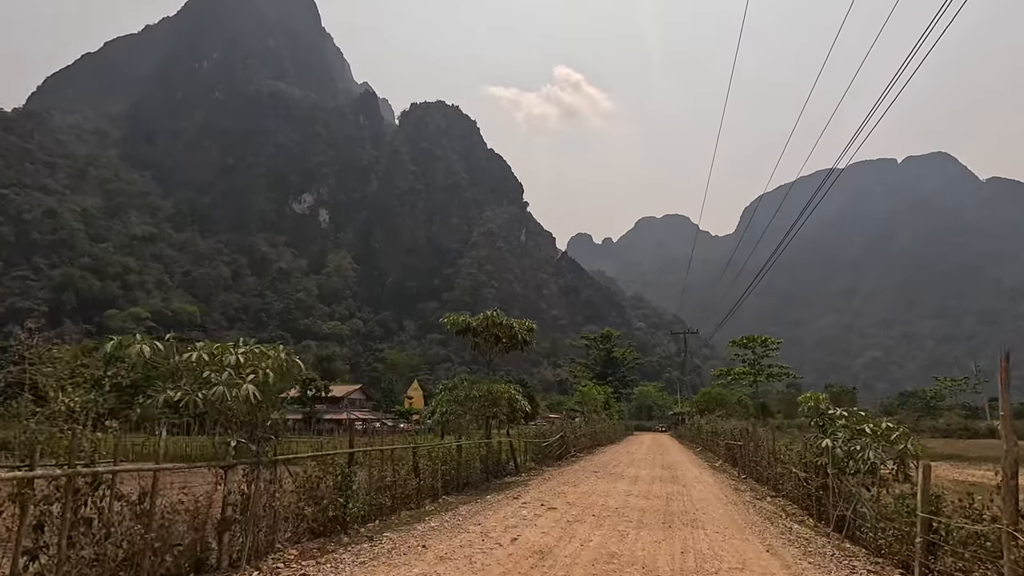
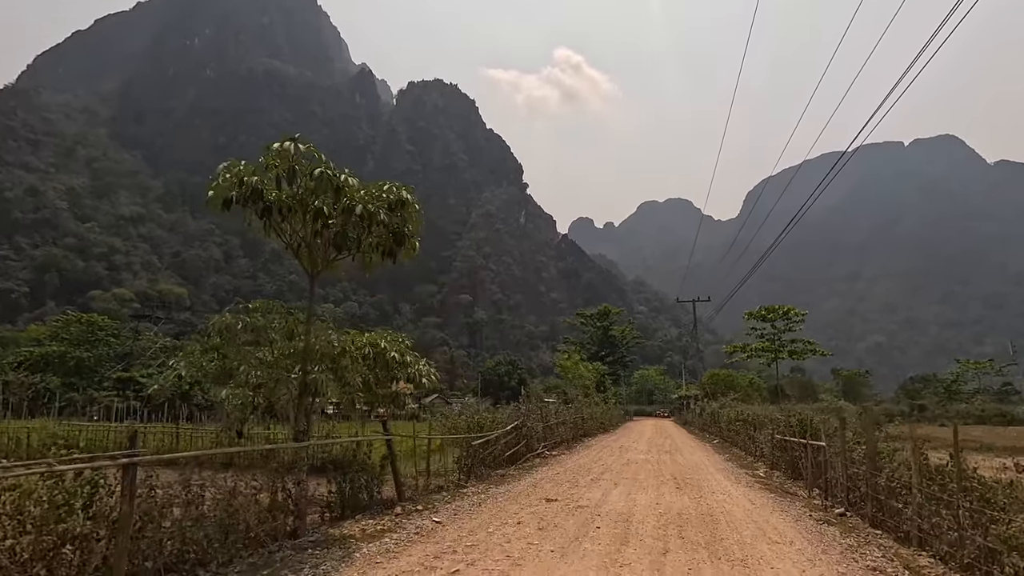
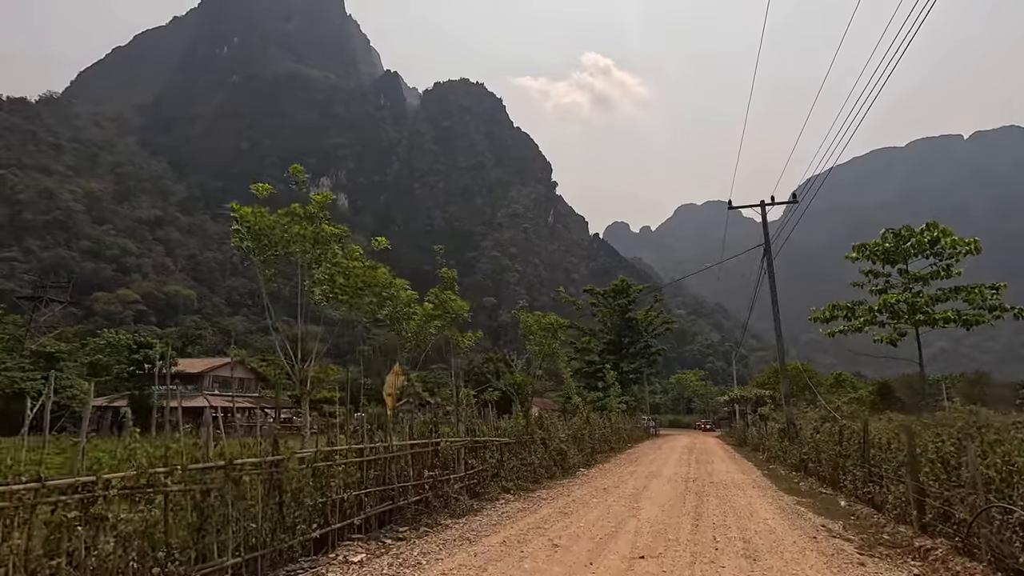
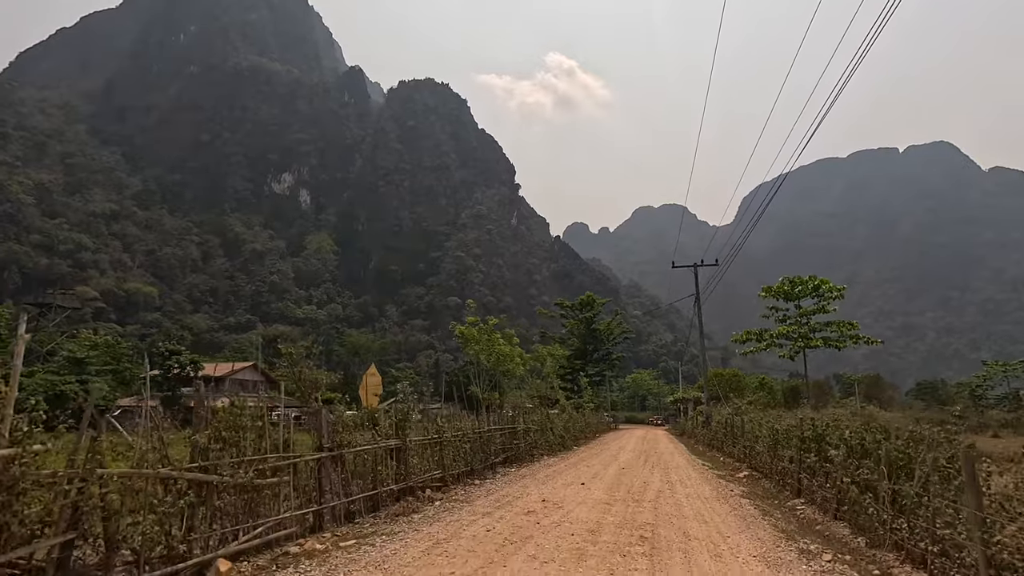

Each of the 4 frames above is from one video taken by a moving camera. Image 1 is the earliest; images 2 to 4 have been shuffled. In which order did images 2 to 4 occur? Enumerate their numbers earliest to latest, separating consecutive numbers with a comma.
2, 4, 3
